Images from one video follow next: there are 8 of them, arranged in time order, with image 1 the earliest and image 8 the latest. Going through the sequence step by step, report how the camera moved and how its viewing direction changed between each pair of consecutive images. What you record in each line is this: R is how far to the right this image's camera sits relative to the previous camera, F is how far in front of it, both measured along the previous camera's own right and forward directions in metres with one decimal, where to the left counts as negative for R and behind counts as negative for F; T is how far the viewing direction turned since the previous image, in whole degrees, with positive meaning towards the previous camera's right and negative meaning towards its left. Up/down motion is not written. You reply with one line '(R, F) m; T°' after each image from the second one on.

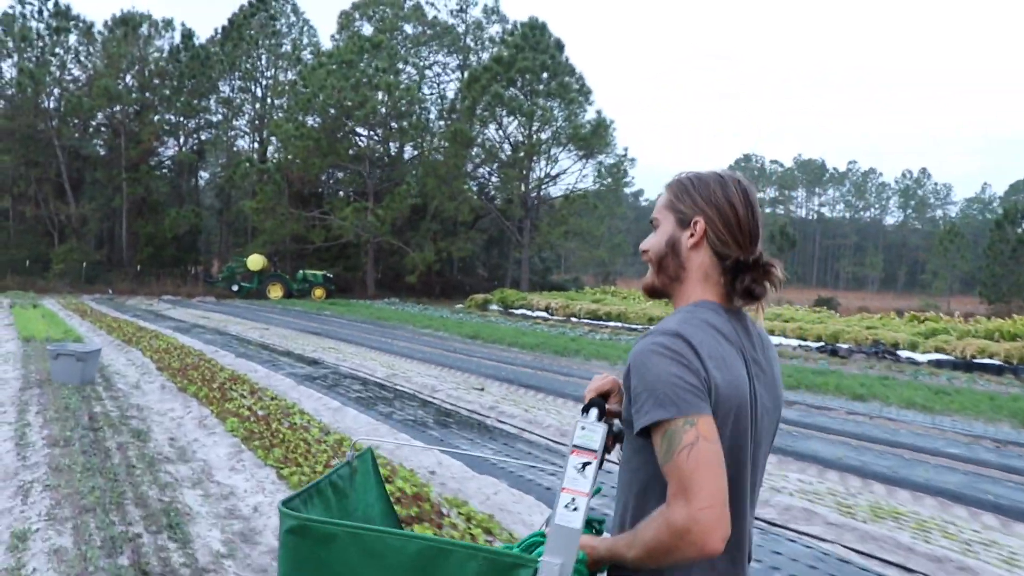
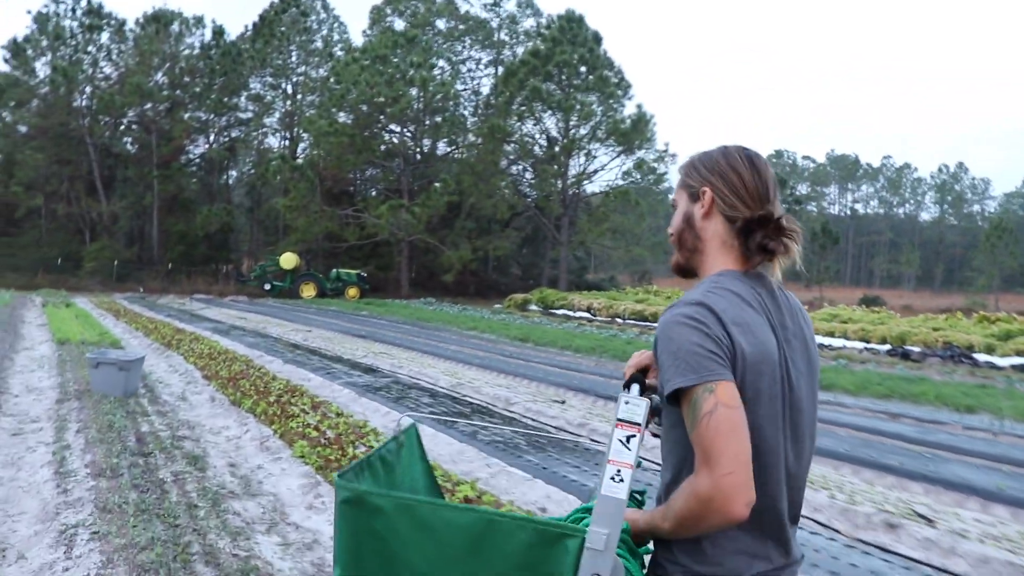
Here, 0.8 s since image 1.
(-0.4, +0.9) m; -1°
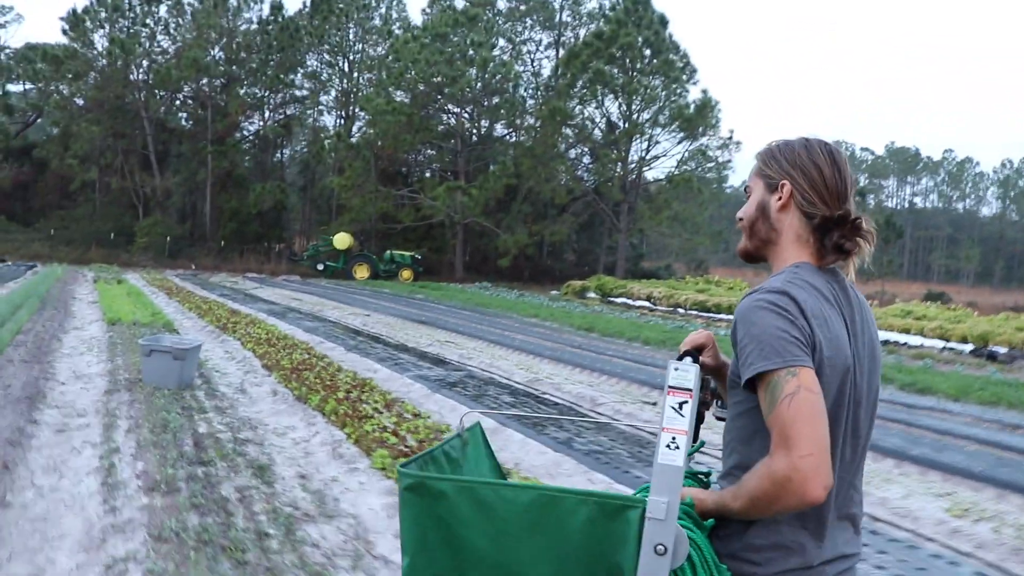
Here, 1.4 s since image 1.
(-0.3, +0.7) m; -2°
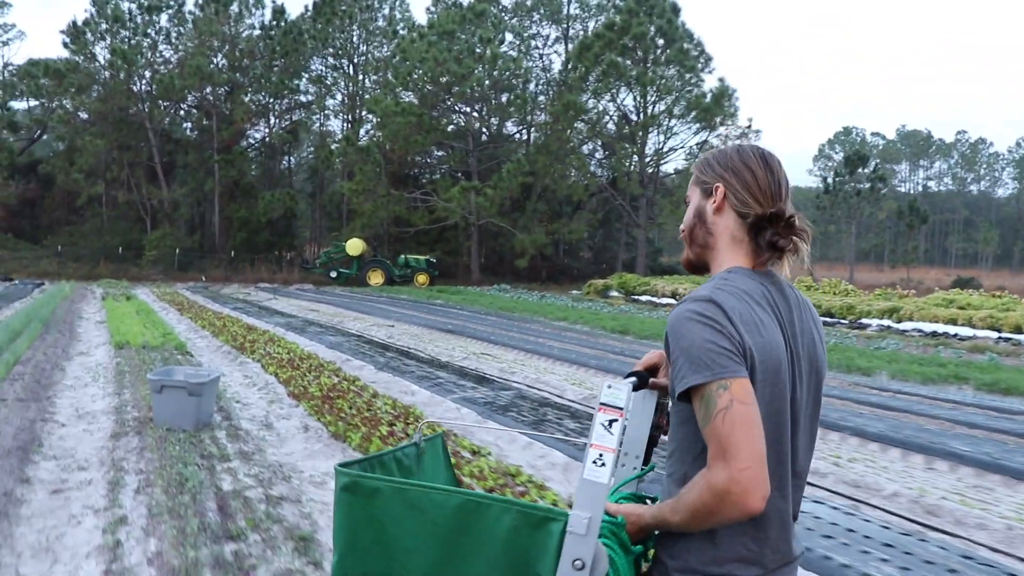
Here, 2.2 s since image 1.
(-0.3, +0.9) m; 0°
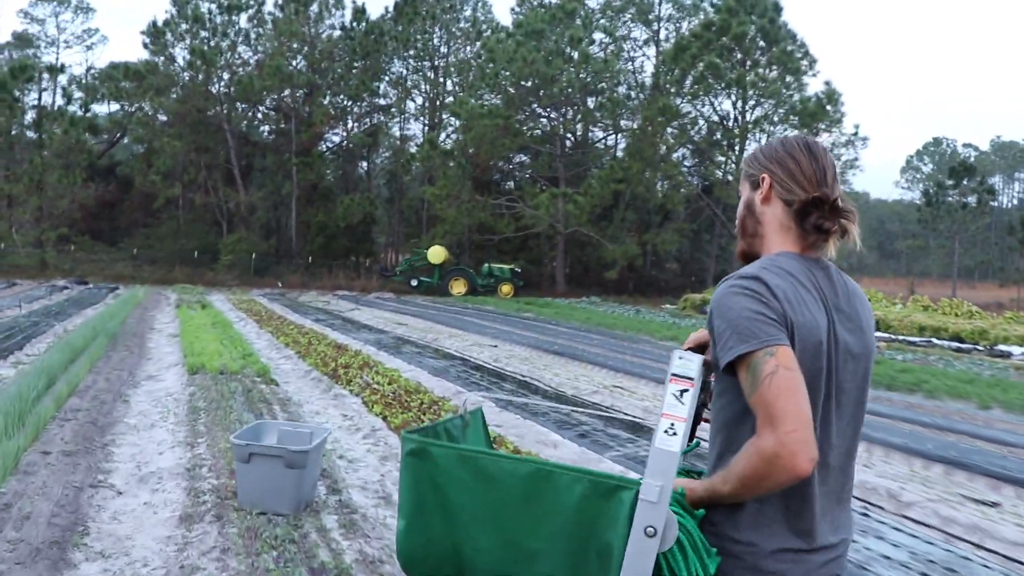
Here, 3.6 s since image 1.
(-0.6, +1.6) m; -4°
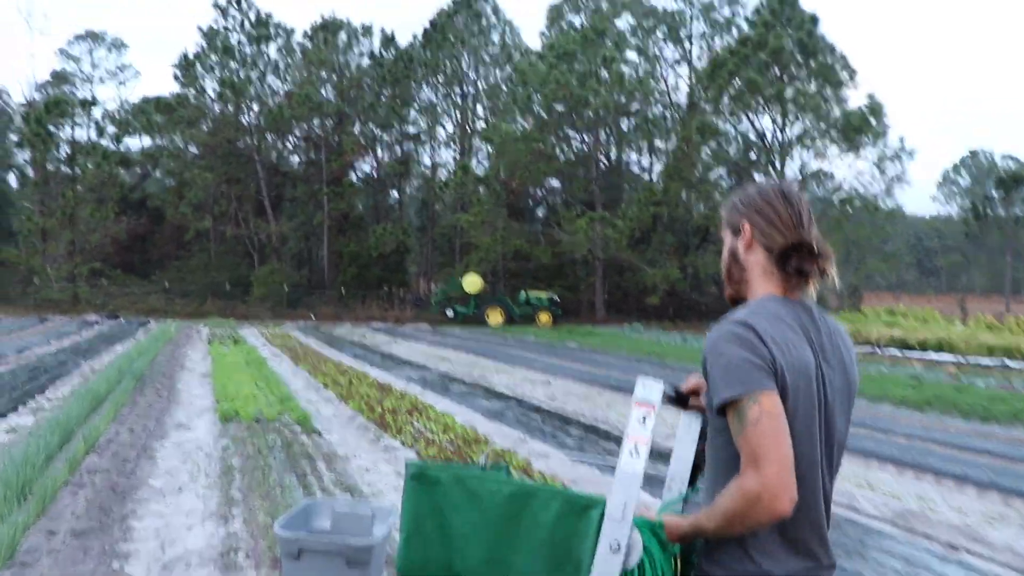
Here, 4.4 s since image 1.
(-0.2, +0.8) m; -2°
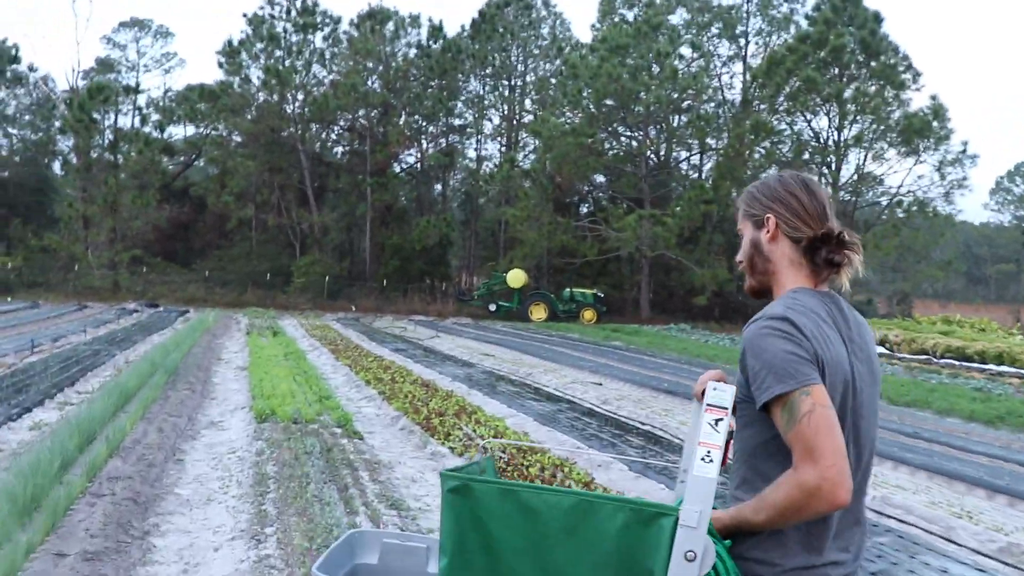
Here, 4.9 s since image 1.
(-0.1, +0.5) m; -2°
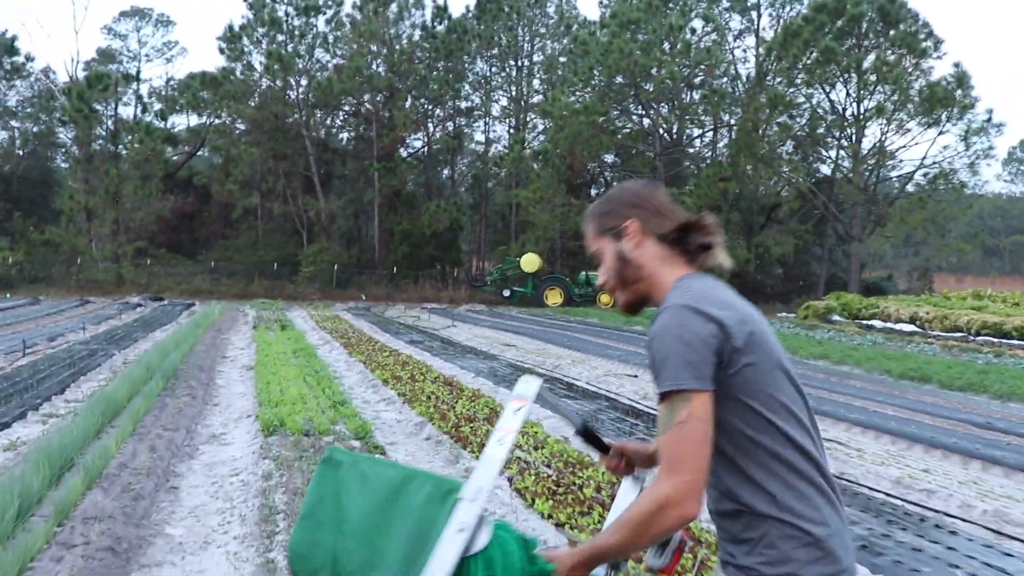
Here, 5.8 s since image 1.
(-0.2, +0.8) m; 0°
